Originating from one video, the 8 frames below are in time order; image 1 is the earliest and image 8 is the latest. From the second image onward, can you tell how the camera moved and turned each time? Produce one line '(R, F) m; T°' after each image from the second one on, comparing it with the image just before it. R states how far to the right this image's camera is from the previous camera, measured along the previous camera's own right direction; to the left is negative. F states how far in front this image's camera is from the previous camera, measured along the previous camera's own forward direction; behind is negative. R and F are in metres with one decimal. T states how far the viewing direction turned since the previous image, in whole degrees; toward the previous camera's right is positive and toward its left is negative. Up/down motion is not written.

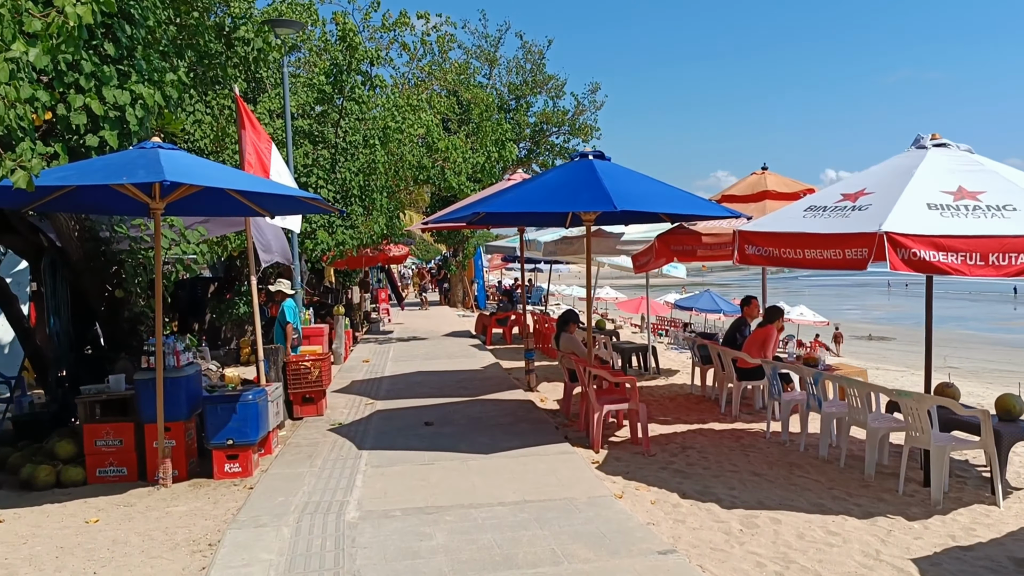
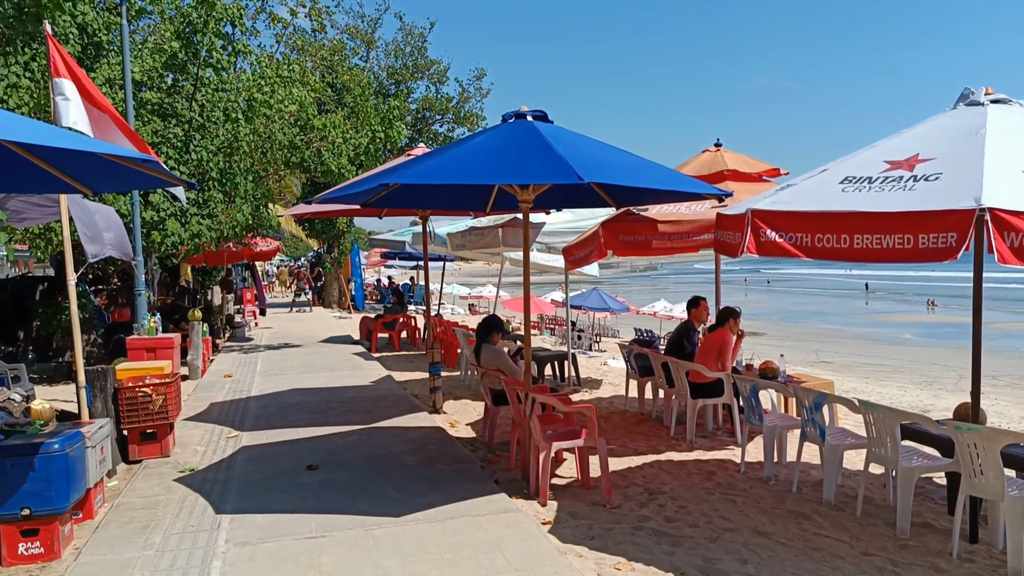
(-0.3, +1.8) m; +9°
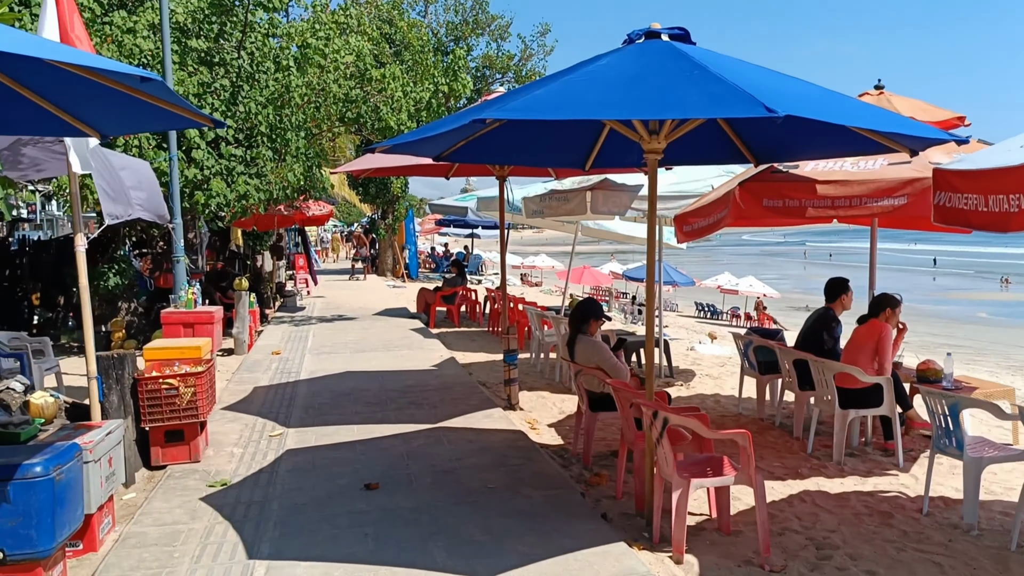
(-0.4, +1.4) m; -3°
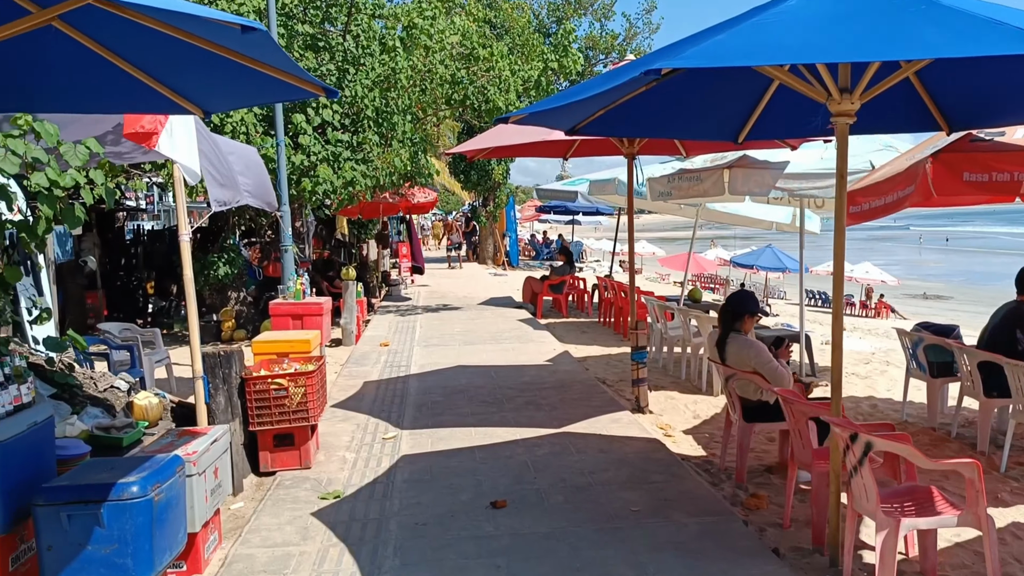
(-0.3, +0.6) m; -7°
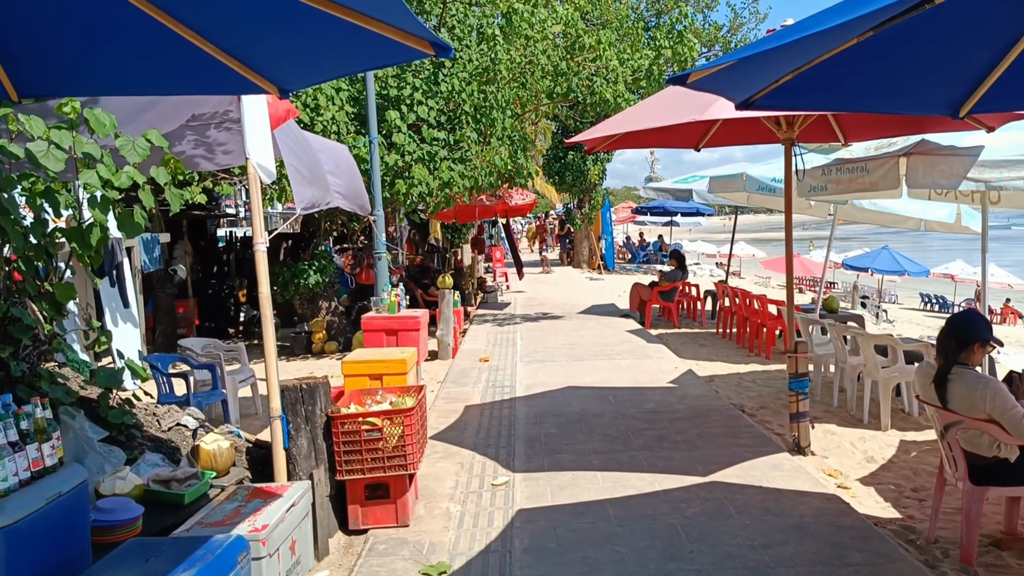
(-0.3, +1.0) m; -6°
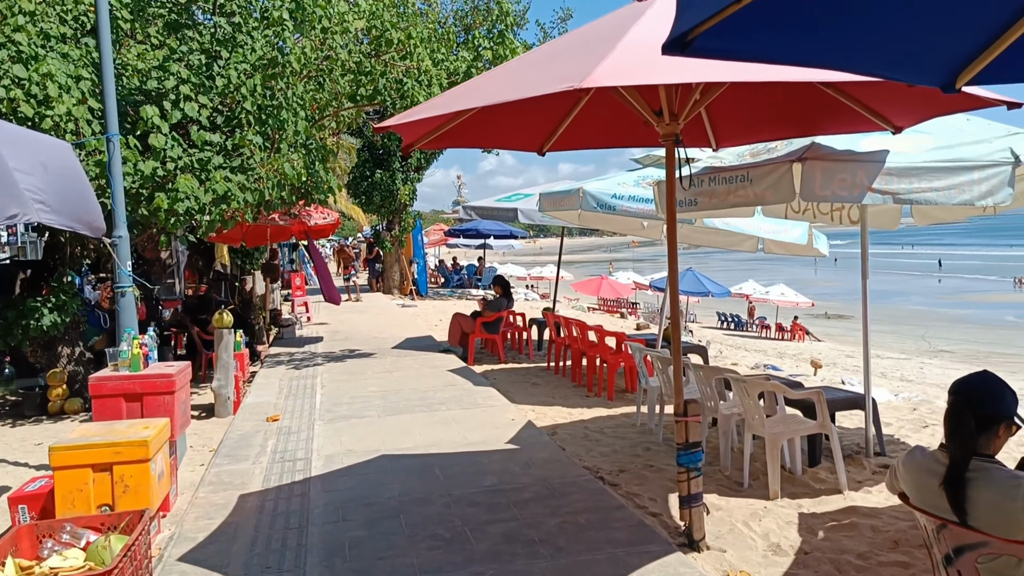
(+0.1, +1.6) m; +13°
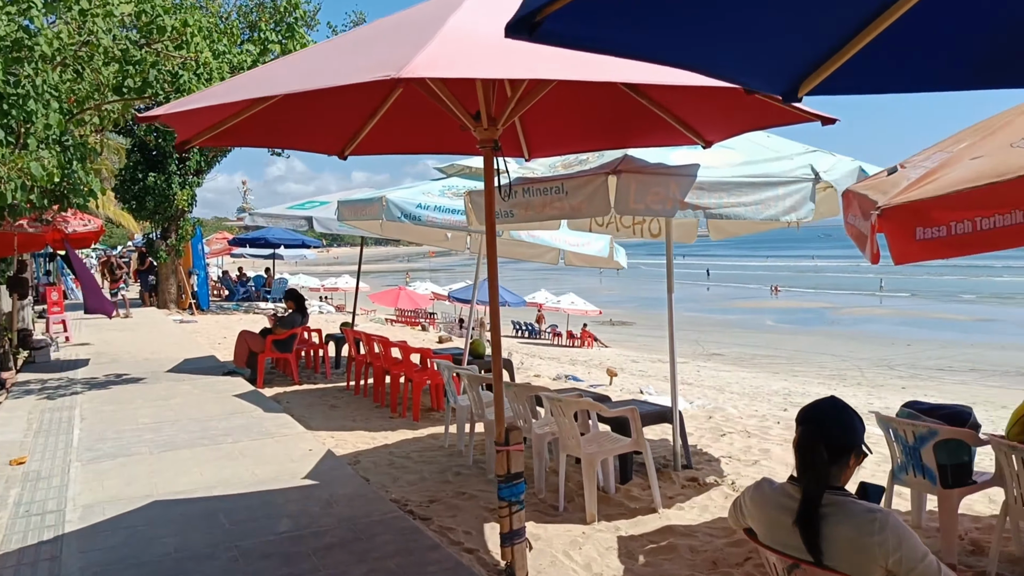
(0.0, +0.4) m; +14°
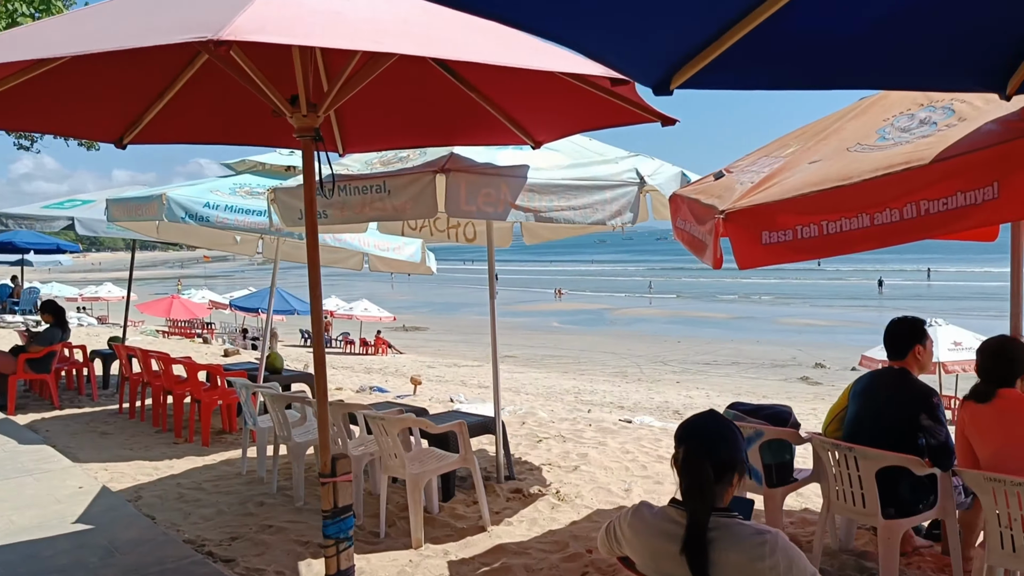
(-0.2, +0.4) m; +15°
